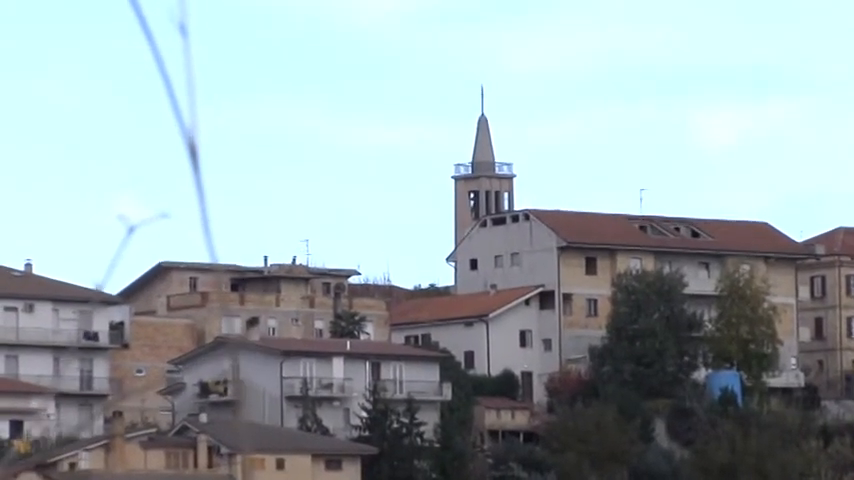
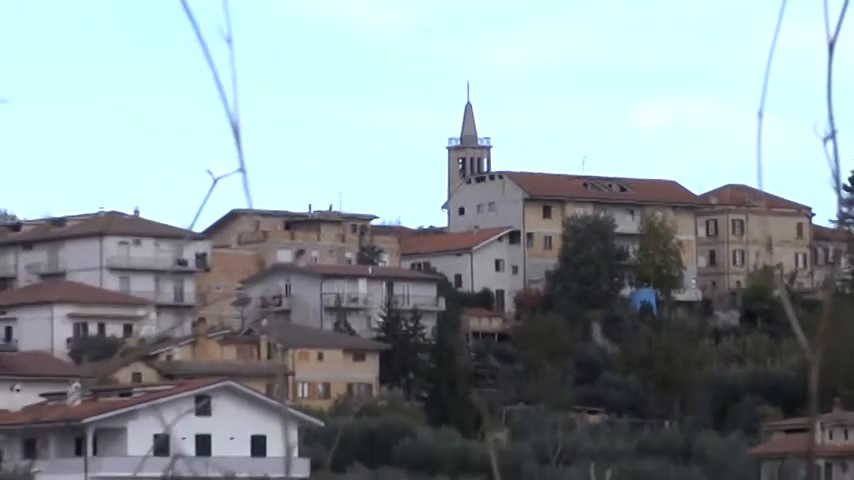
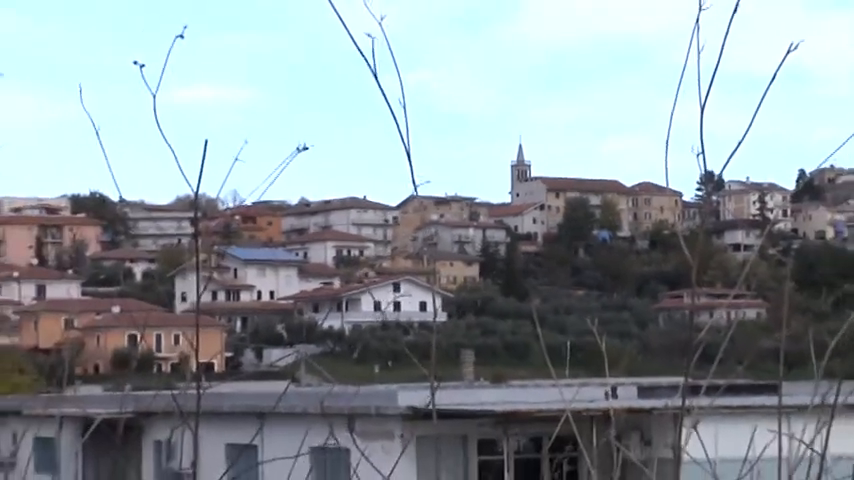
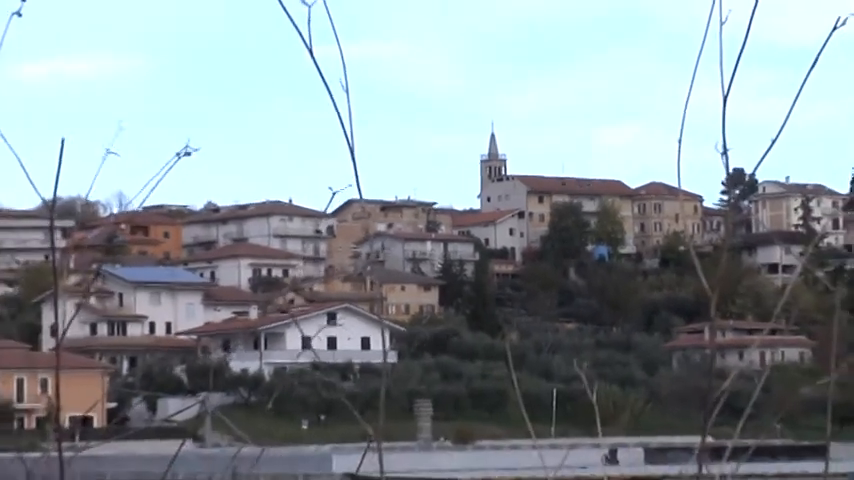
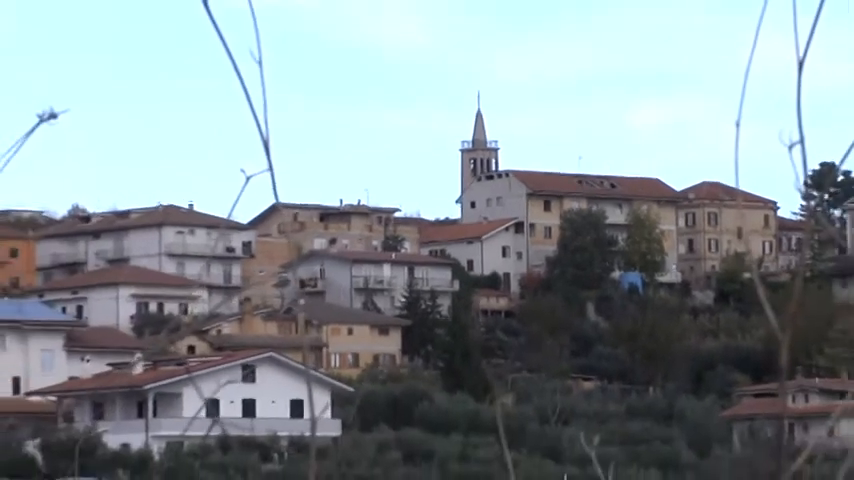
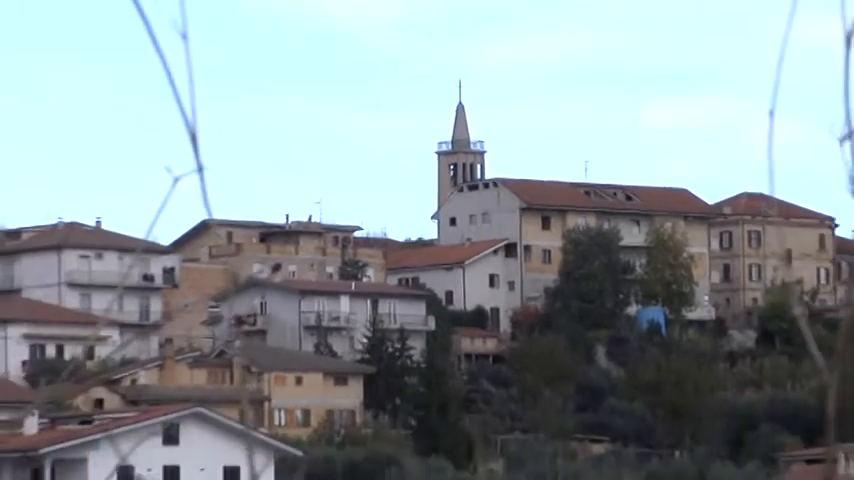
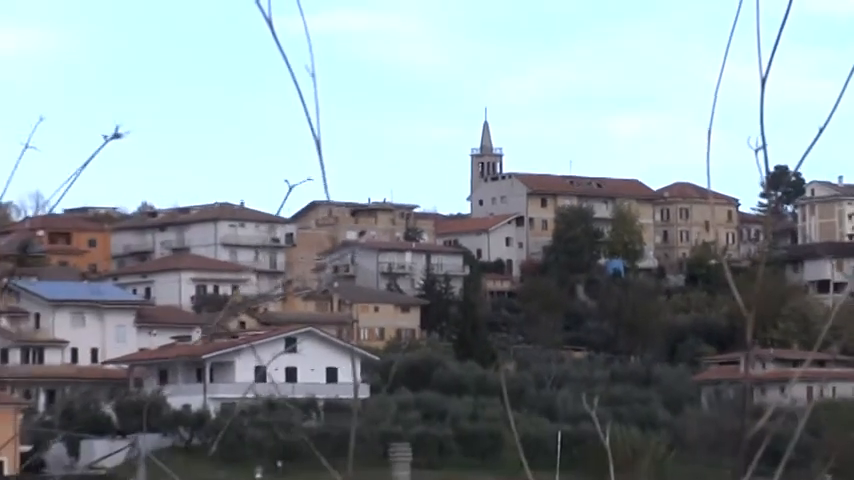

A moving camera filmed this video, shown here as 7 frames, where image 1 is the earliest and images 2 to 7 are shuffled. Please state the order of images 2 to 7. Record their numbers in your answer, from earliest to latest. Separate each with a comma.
6, 2, 5, 7, 4, 3
